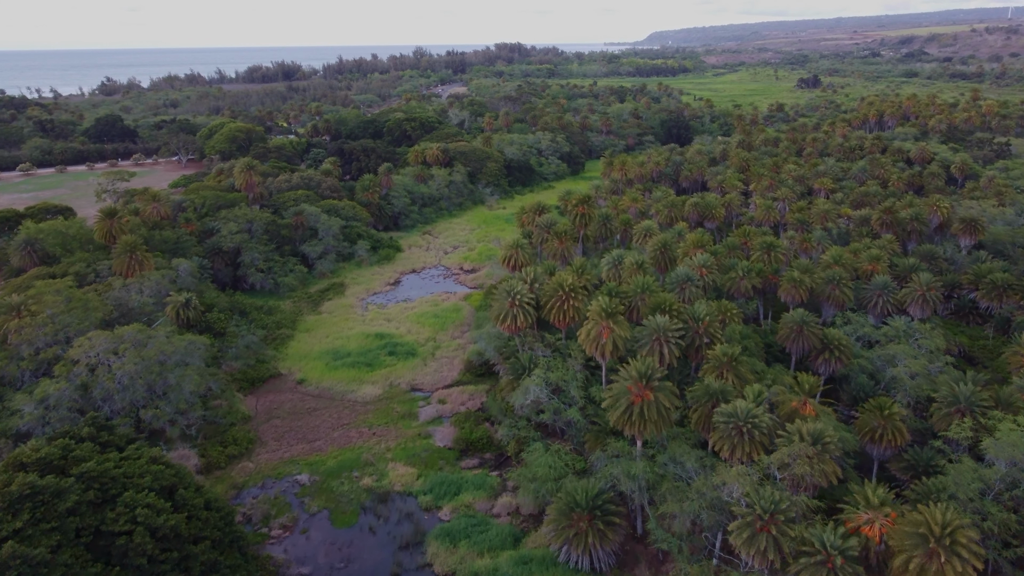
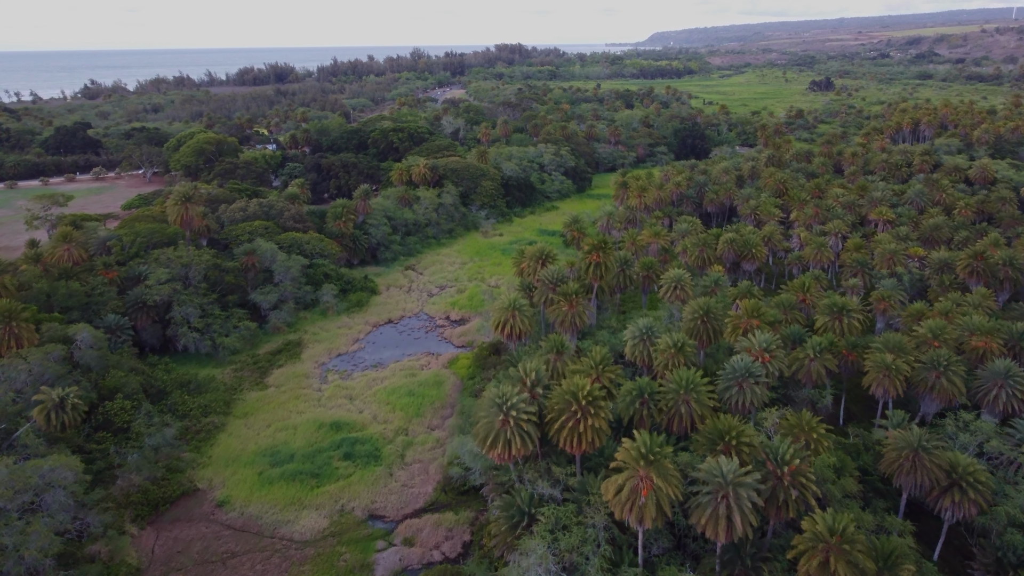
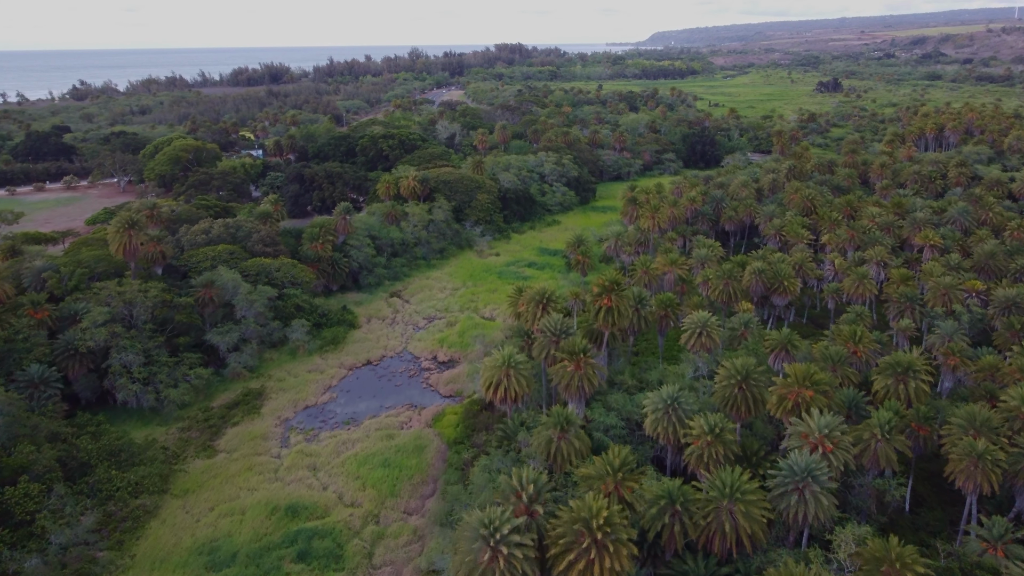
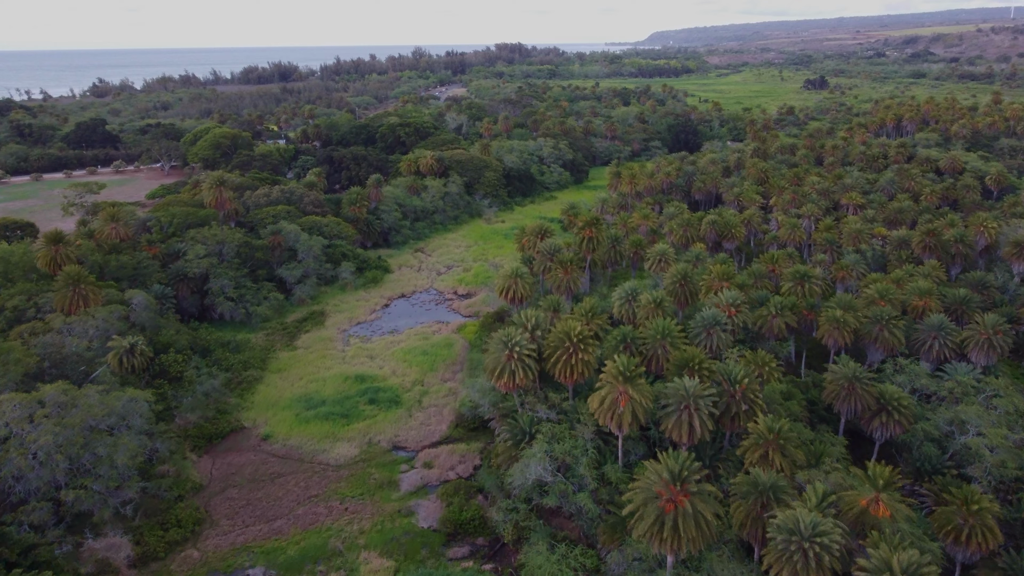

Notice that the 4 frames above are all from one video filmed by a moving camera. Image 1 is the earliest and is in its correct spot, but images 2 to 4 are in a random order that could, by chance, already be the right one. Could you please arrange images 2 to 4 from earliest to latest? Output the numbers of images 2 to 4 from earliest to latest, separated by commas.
4, 2, 3
